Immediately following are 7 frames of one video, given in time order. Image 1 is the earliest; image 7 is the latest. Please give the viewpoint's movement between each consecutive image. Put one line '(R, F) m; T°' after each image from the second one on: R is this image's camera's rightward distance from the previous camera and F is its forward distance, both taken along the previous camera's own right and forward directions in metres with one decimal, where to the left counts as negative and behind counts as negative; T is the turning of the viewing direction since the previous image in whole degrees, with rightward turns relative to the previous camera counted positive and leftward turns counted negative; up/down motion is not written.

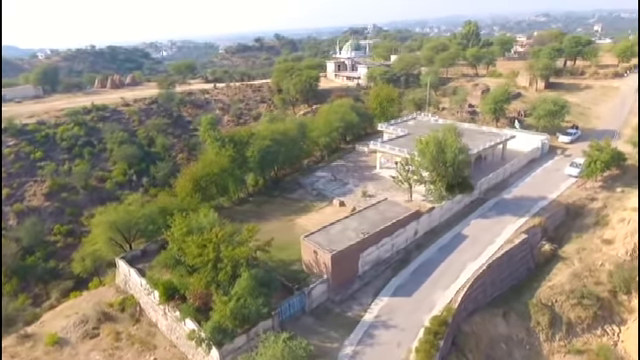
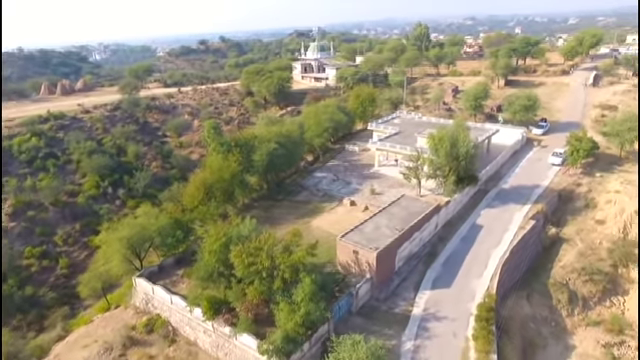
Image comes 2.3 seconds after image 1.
(-4.8, +0.4) m; +10°
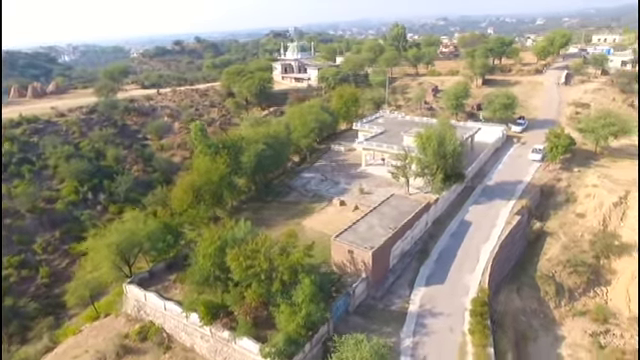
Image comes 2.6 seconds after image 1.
(-0.9, 0.0) m; +3°
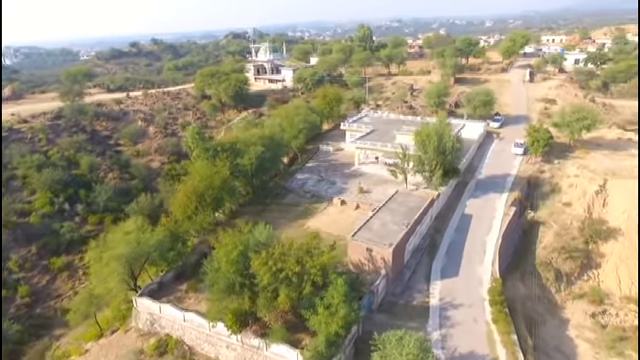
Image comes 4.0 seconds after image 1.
(-2.9, +0.3) m; +7°
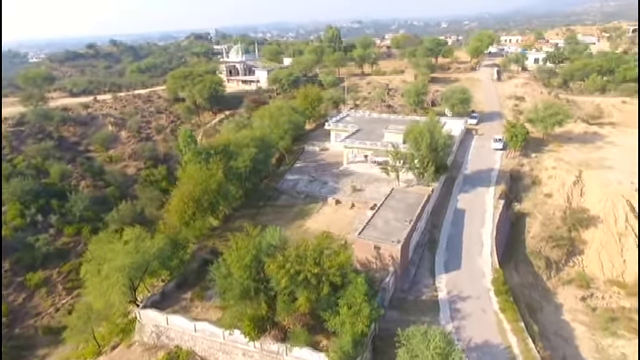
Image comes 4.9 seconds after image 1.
(-2.2, +0.3) m; +6°
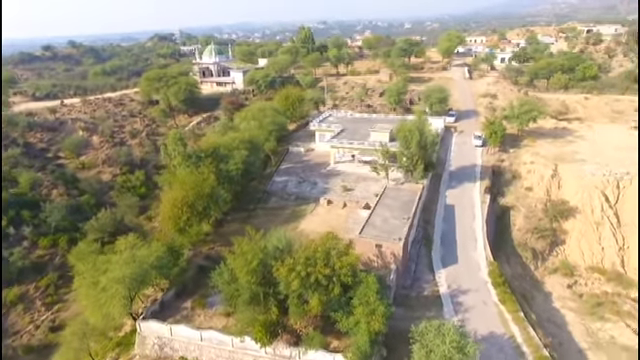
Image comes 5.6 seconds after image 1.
(-1.7, +0.2) m; +5°
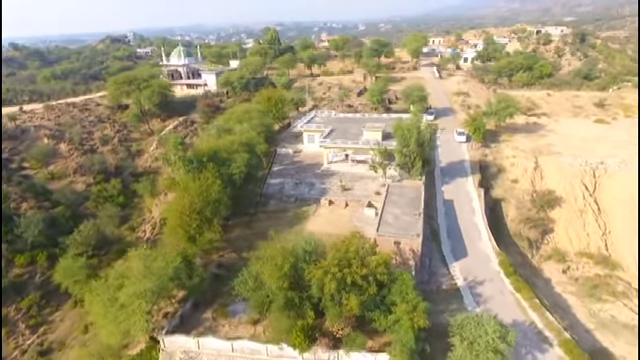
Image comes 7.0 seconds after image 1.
(-2.9, +0.6) m; +7°
